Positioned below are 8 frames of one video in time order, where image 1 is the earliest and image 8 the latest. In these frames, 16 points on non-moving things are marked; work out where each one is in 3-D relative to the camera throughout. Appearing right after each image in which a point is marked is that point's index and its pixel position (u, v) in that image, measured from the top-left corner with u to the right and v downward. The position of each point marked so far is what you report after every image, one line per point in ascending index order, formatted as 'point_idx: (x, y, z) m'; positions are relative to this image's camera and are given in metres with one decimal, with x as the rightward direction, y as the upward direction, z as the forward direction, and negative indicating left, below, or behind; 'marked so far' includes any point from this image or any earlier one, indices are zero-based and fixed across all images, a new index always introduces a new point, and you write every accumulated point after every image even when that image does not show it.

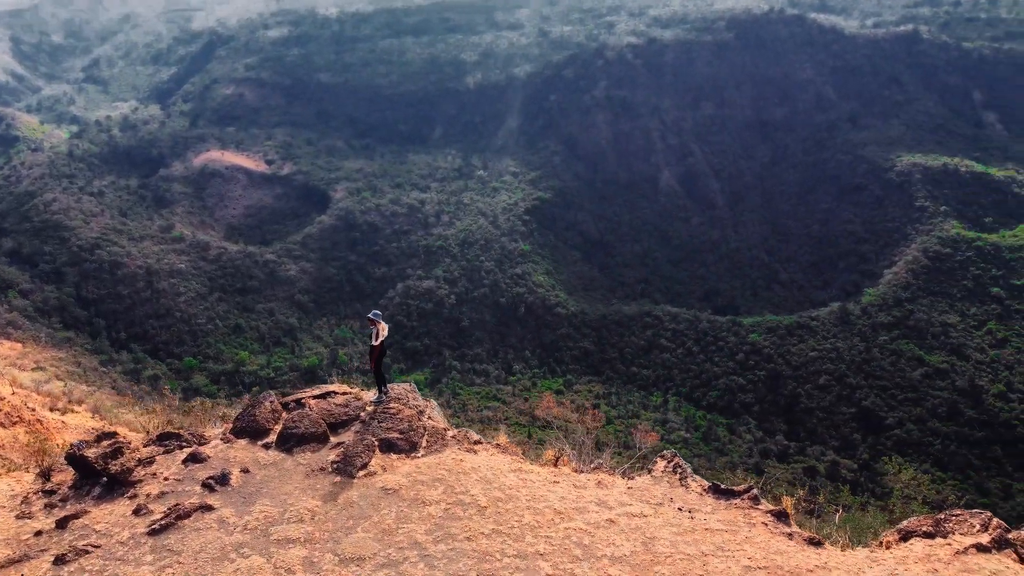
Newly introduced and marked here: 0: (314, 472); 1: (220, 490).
0: (-2.4, -2.2, +9.8) m
1: (-3.4, -2.3, +9.4) m
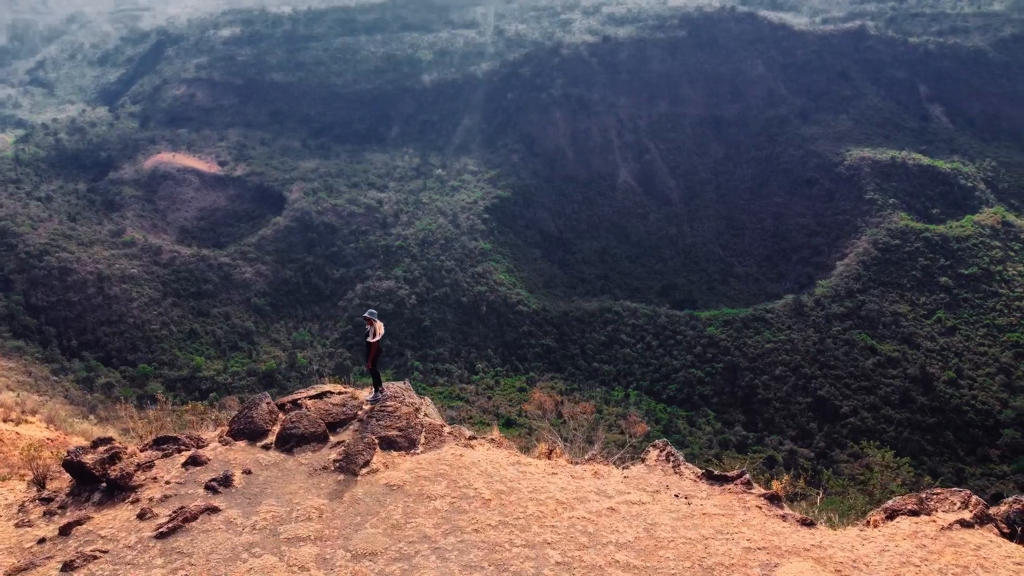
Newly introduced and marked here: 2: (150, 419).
0: (-2.3, -2.2, +9.9) m
1: (-3.3, -2.4, +9.4) m
2: (-5.3, -2.0, +12.1) m
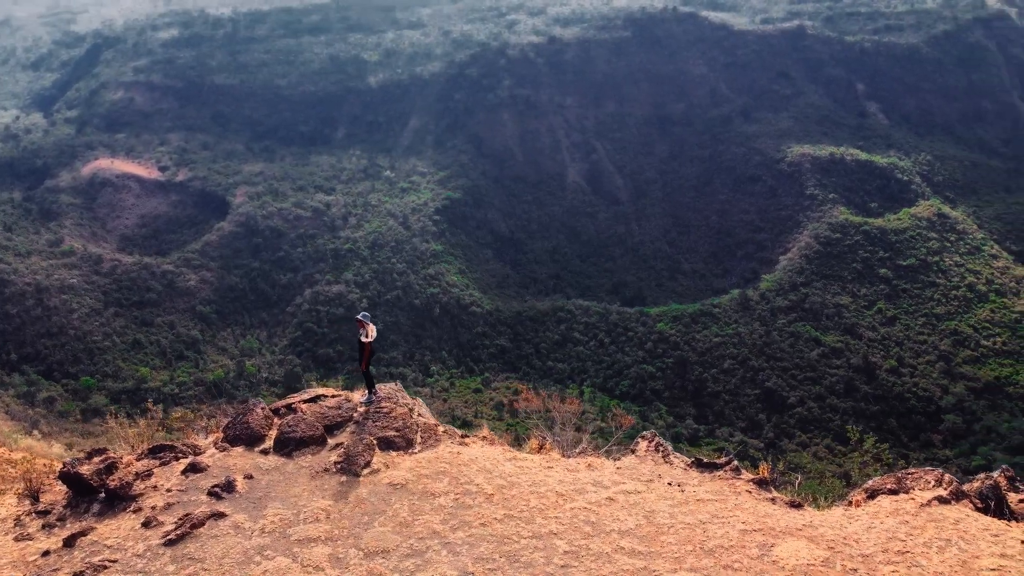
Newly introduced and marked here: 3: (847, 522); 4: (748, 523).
0: (-2.3, -2.3, +10.0) m
1: (-3.3, -2.4, +9.5) m
2: (-5.5, -2.1, +12.0) m
3: (+3.9, -2.7, +9.4) m
4: (+2.7, -2.7, +9.2) m
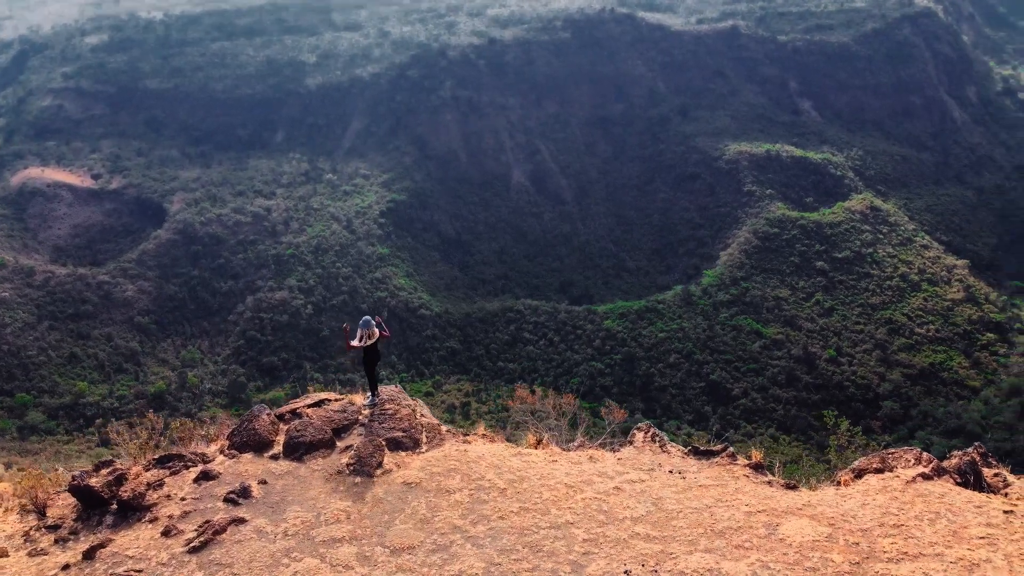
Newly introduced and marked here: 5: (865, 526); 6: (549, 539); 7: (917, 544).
0: (-2.2, -2.3, +10.1) m
1: (-3.1, -2.5, +9.6) m
2: (-5.5, -2.2, +12.0) m
3: (+4.0, -2.6, +10.0) m
4: (+2.8, -2.6, +9.7) m
5: (+4.0, -2.7, +9.2) m
6: (+0.4, -2.7, +8.9) m
7: (+4.3, -2.7, +8.8) m
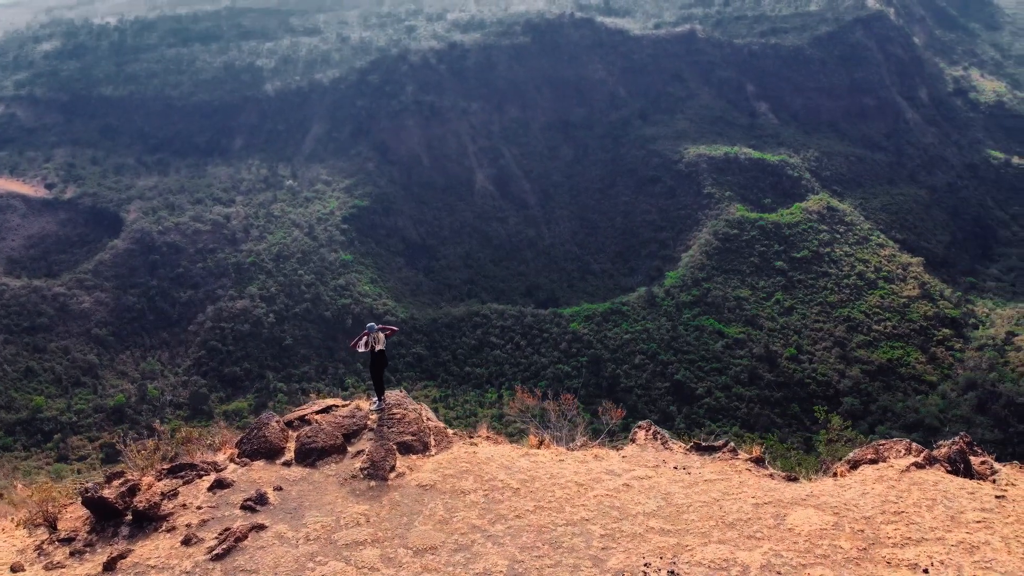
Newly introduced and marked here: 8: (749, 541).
0: (-2.1, -2.4, +10.2) m
1: (-2.9, -2.6, +9.6) m
2: (-5.4, -2.4, +11.9) m
3: (+4.2, -2.6, +10.4) m
4: (+3.0, -2.6, +10.0) m
5: (+4.2, -2.7, +9.6) m
6: (+0.6, -2.8, +9.1) m
7: (+4.6, -2.7, +9.2) m
8: (+2.6, -2.8, +9.0) m
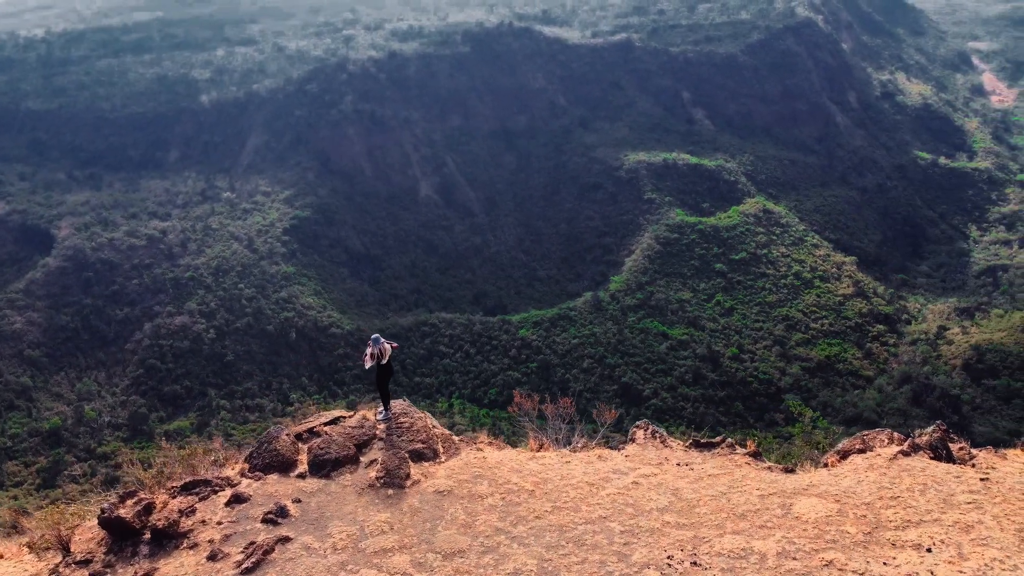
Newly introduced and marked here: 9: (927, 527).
0: (-1.9, -2.6, +10.4) m
1: (-2.7, -2.8, +9.7) m
2: (-5.3, -2.6, +11.8) m
3: (+4.4, -2.6, +10.9) m
4: (+3.2, -2.6, +10.5) m
5: (+4.4, -2.6, +10.1) m
6: (+0.9, -2.8, +9.5) m
7: (+4.8, -2.7, +9.7) m
8: (+2.9, -2.8, +9.5) m
9: (+4.8, -2.8, +9.4) m
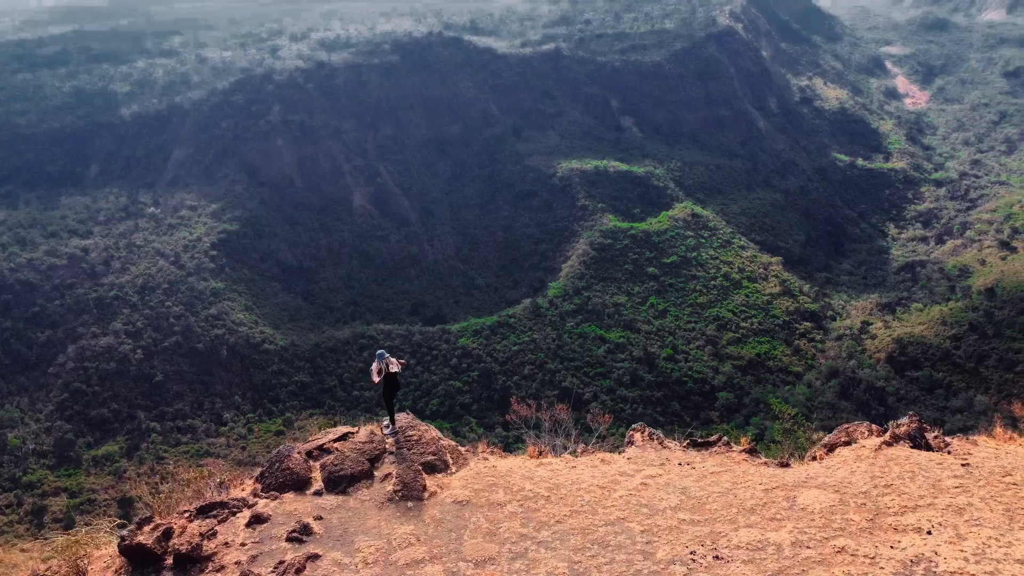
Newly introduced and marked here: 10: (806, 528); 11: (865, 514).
0: (-1.6, -2.8, +10.5) m
1: (-2.4, -3.0, +9.8) m
2: (-5.2, -3.0, +11.7) m
3: (+4.5, -2.6, +11.5) m
4: (+3.4, -2.7, +11.1) m
5: (+4.6, -2.7, +10.7) m
6: (+1.2, -3.0, +9.8) m
7: (+5.1, -2.7, +10.4) m
8: (+3.2, -2.9, +10.0) m
9: (+5.1, -2.8, +10.1) m
10: (+3.5, -2.9, +9.8) m
11: (+4.3, -2.8, +10.1) m
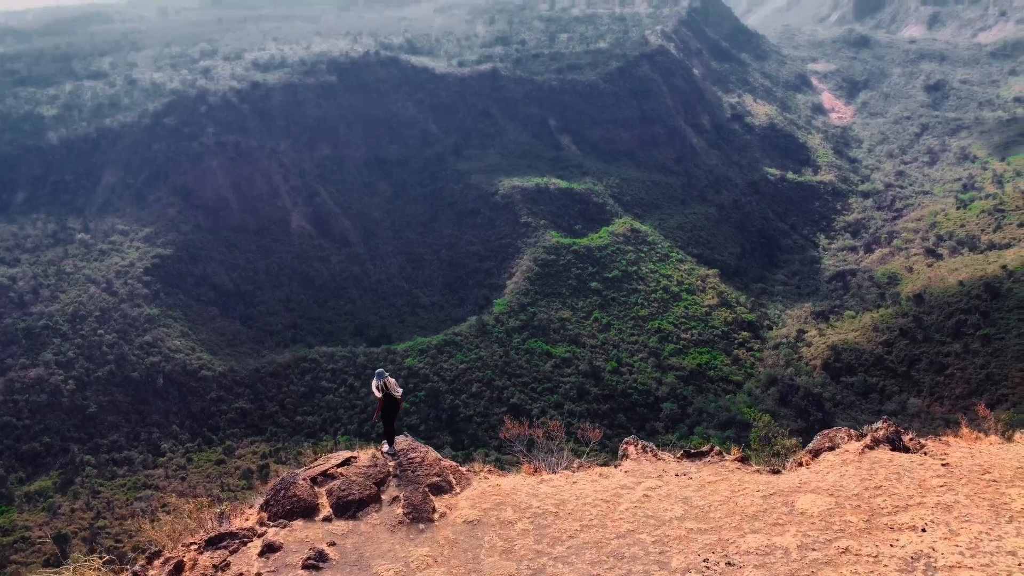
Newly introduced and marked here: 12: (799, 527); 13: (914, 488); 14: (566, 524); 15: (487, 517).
0: (-1.5, -3.1, +10.5) m
1: (-2.2, -3.3, +9.8) m
2: (-5.1, -3.4, +11.5) m
3: (+4.6, -2.8, +12.0) m
4: (+3.5, -2.9, +11.5) m
5: (+4.7, -2.8, +11.2) m
6: (+1.4, -3.2, +10.1) m
7: (+5.2, -2.8, +10.9) m
8: (+3.3, -3.0, +10.4) m
9: (+5.2, -2.9, +10.6) m
10: (+3.7, -3.0, +10.2) m
11: (+4.5, -2.9, +10.5) m
12: (+3.6, -3.0, +10.3) m
13: (+5.5, -2.8, +11.2) m
14: (+0.7, -3.1, +10.6) m
15: (-0.3, -3.0, +10.8) m
